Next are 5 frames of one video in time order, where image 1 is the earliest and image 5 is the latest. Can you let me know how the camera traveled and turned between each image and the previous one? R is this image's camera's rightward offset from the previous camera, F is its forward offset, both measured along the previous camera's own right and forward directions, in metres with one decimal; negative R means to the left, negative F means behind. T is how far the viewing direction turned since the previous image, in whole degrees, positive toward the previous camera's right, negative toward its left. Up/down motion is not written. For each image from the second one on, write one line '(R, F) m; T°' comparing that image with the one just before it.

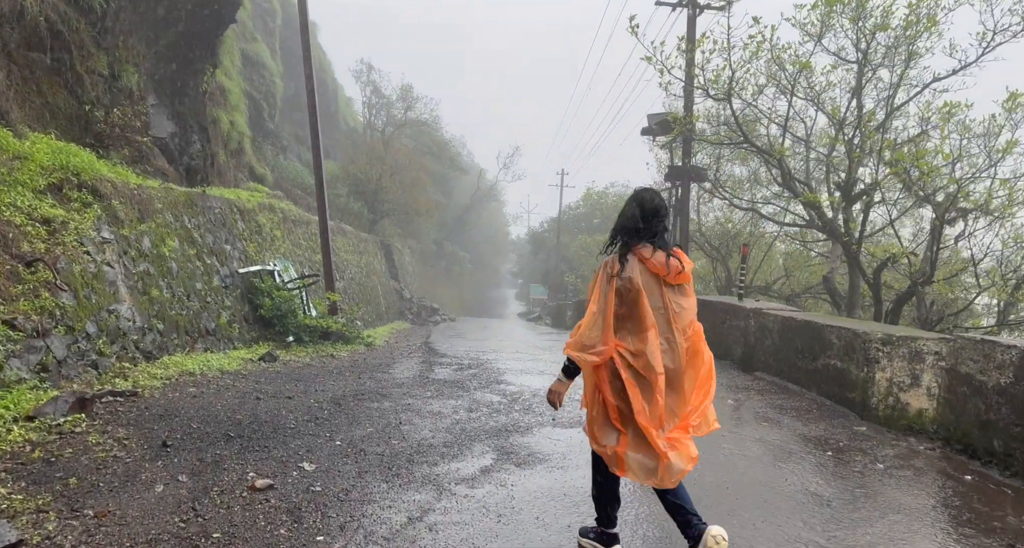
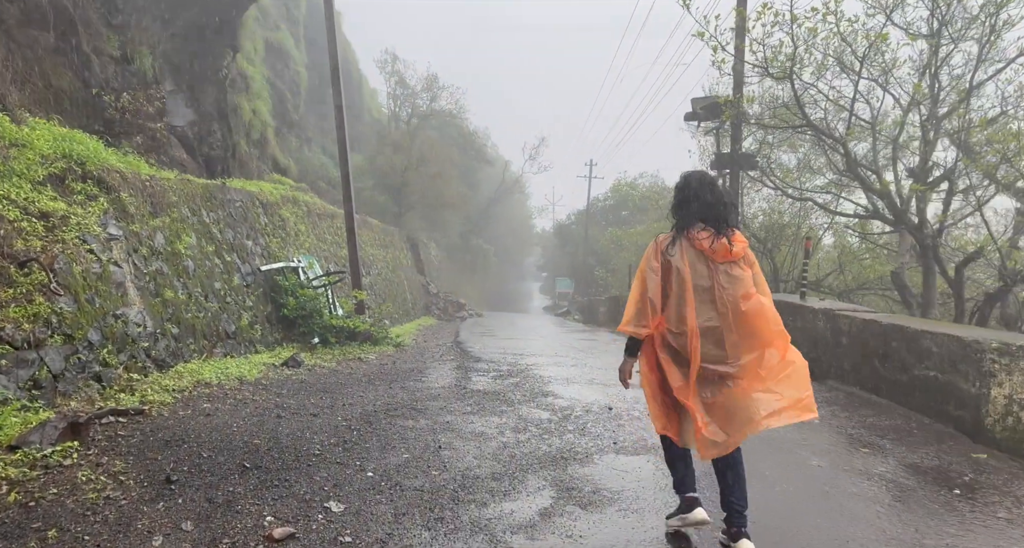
(-0.2, +0.7) m; -2°
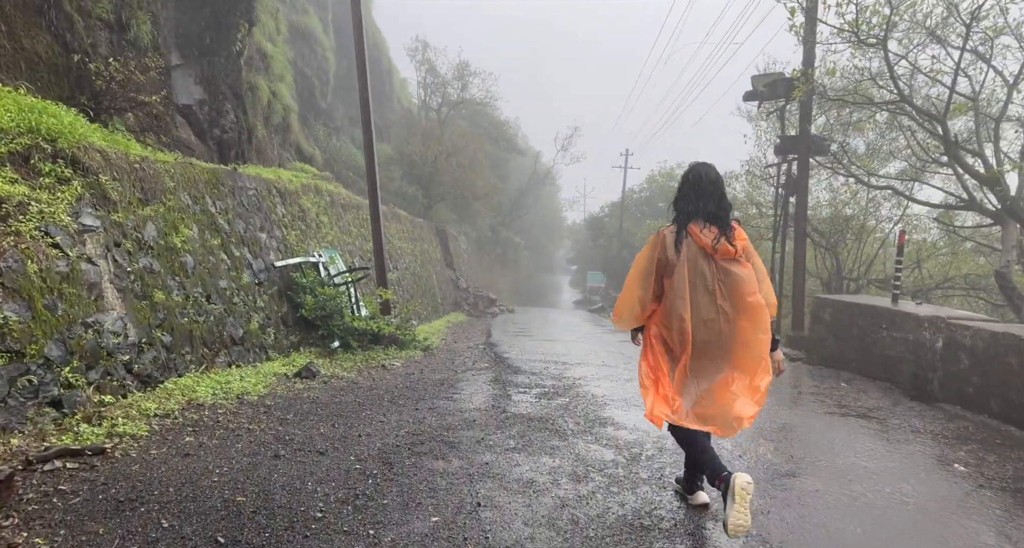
(-0.2, +1.1) m; -3°
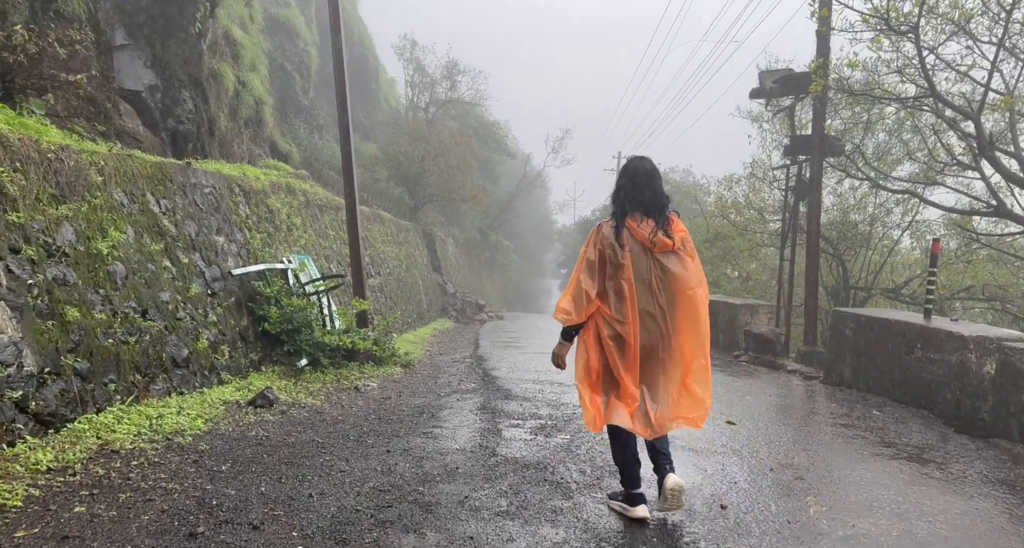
(0.0, +1.0) m; +1°
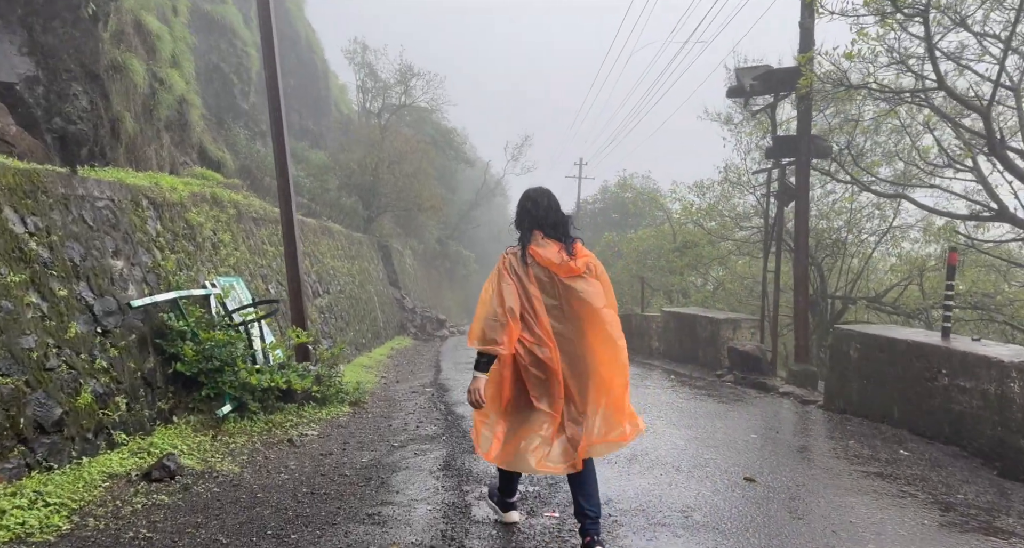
(0.0, +1.2) m; +4°
